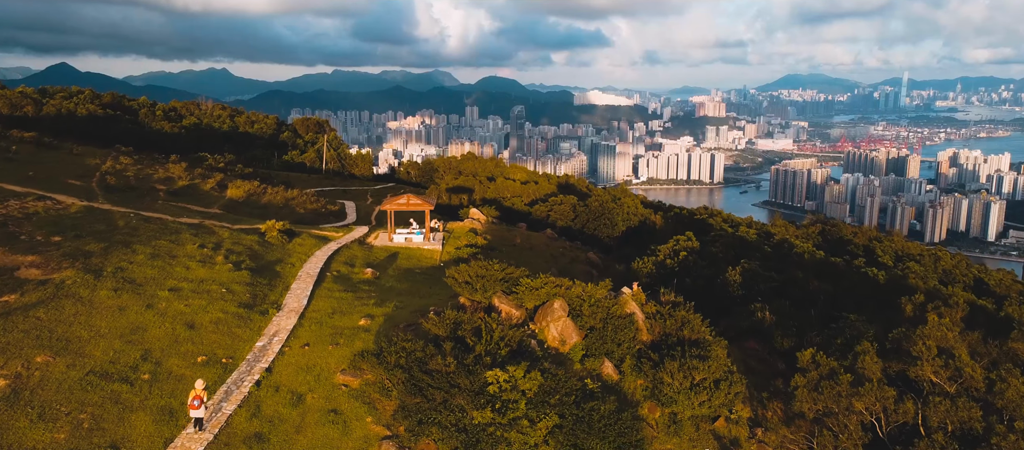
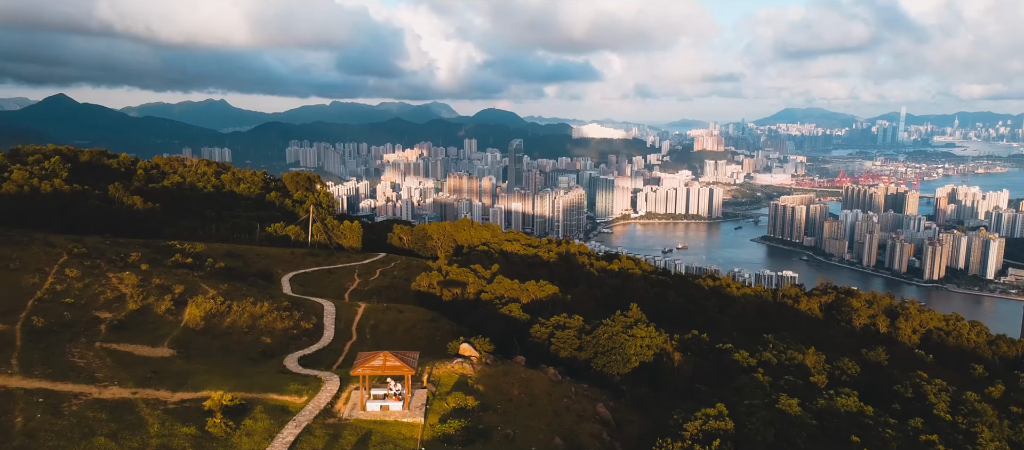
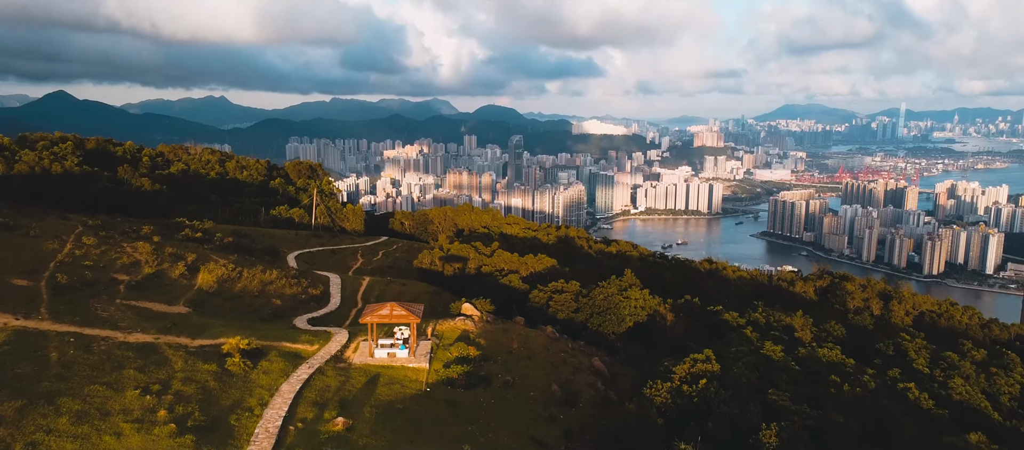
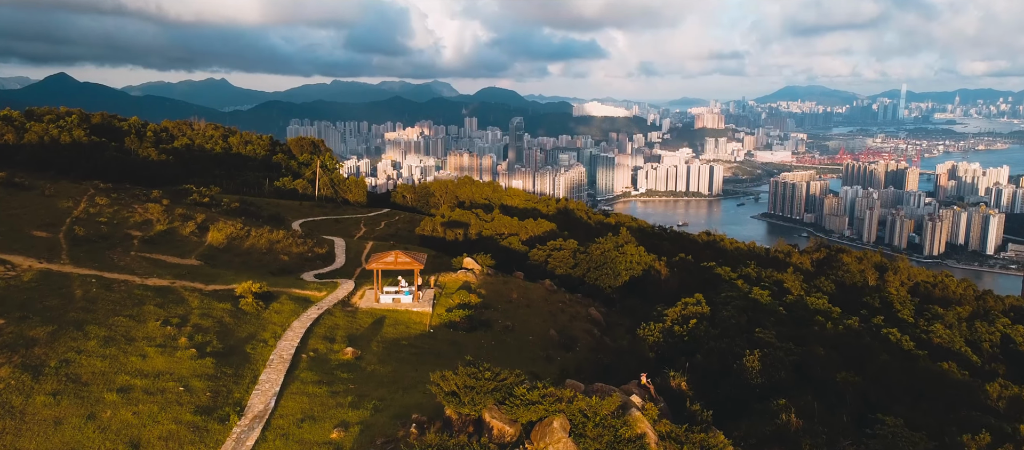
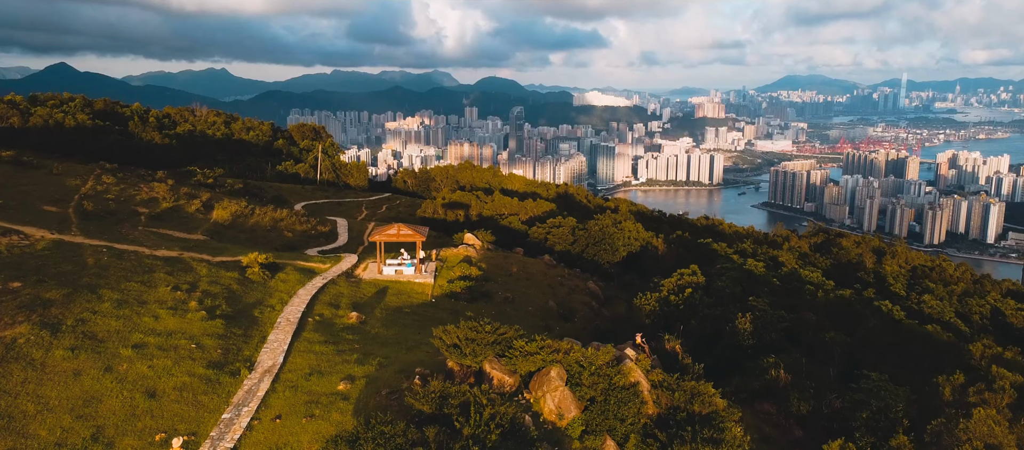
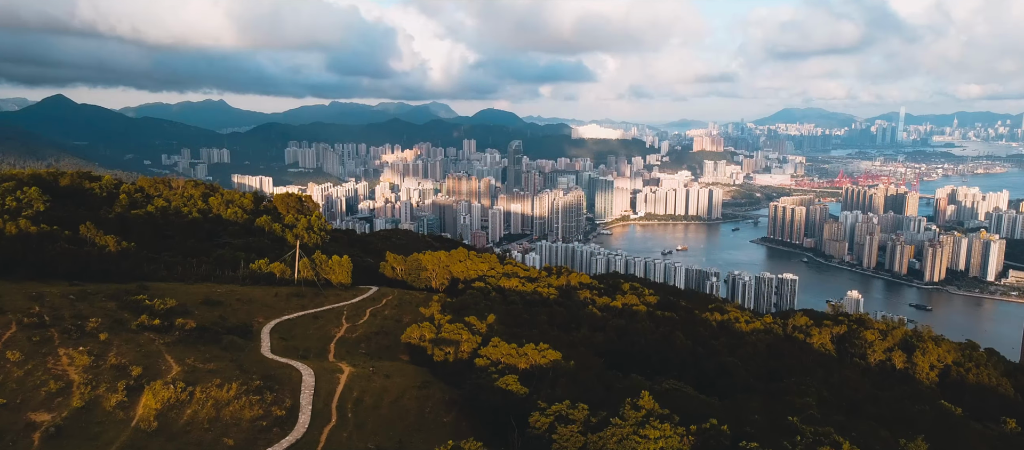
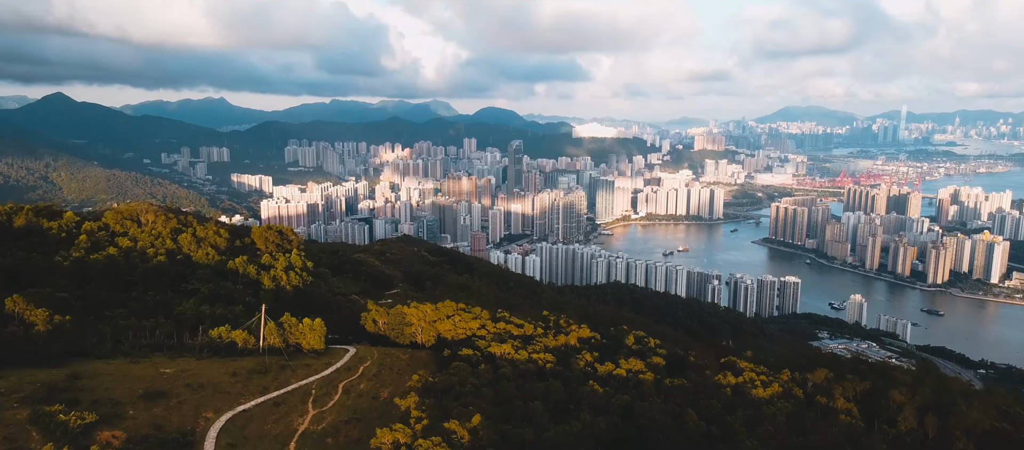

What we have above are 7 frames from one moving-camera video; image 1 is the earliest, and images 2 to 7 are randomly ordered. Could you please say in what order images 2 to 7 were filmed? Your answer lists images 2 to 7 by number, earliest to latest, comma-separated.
5, 4, 3, 2, 6, 7
